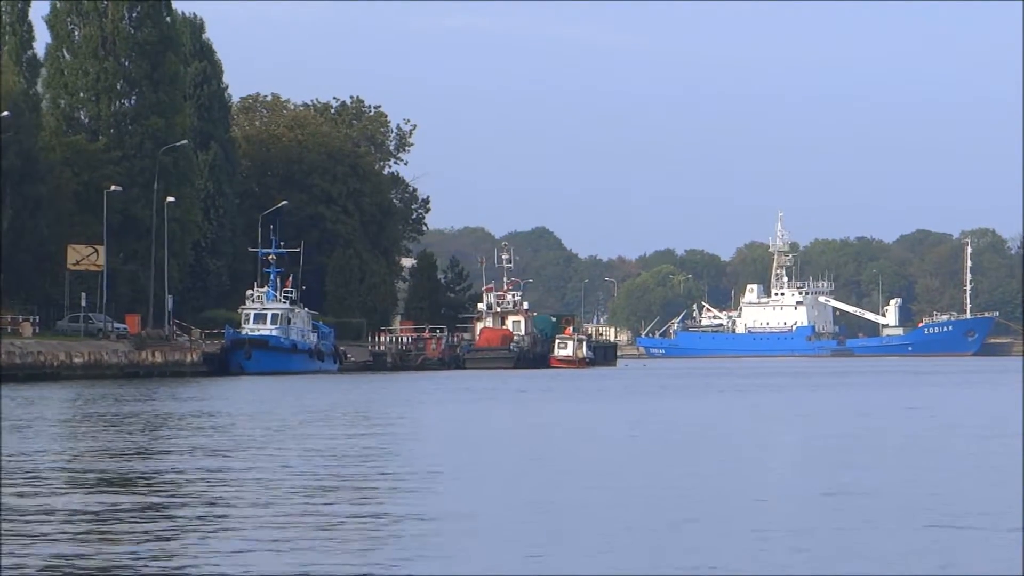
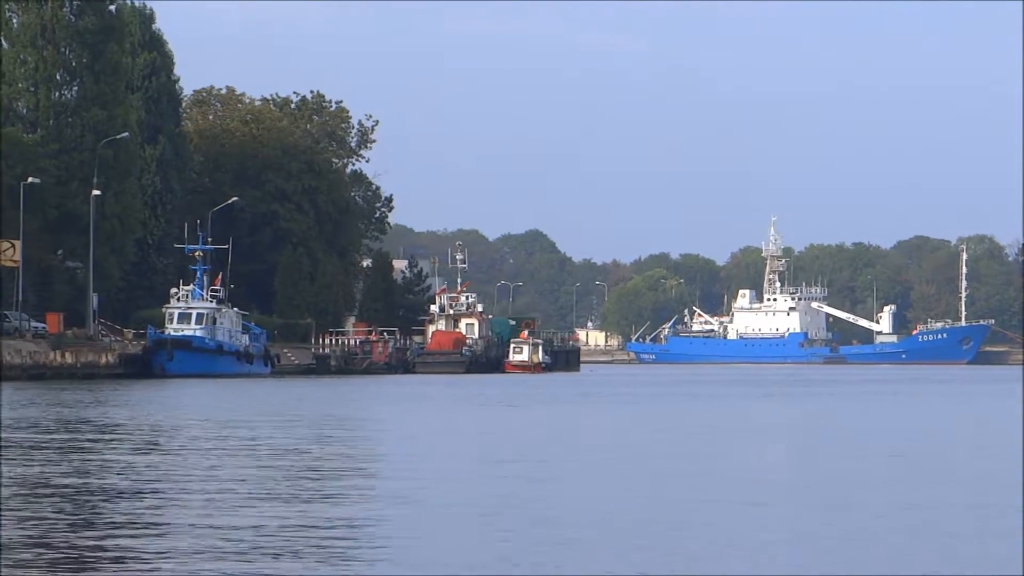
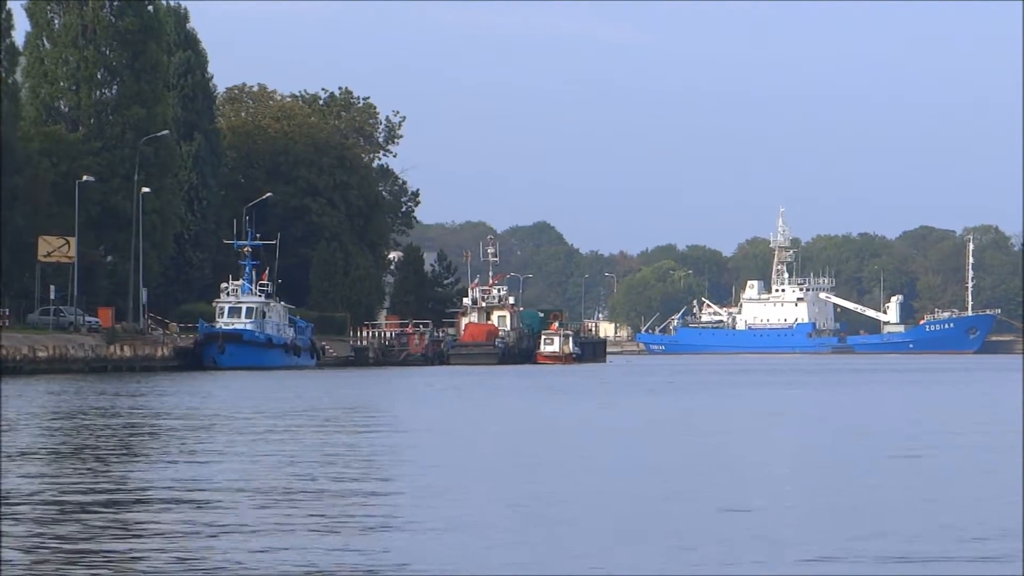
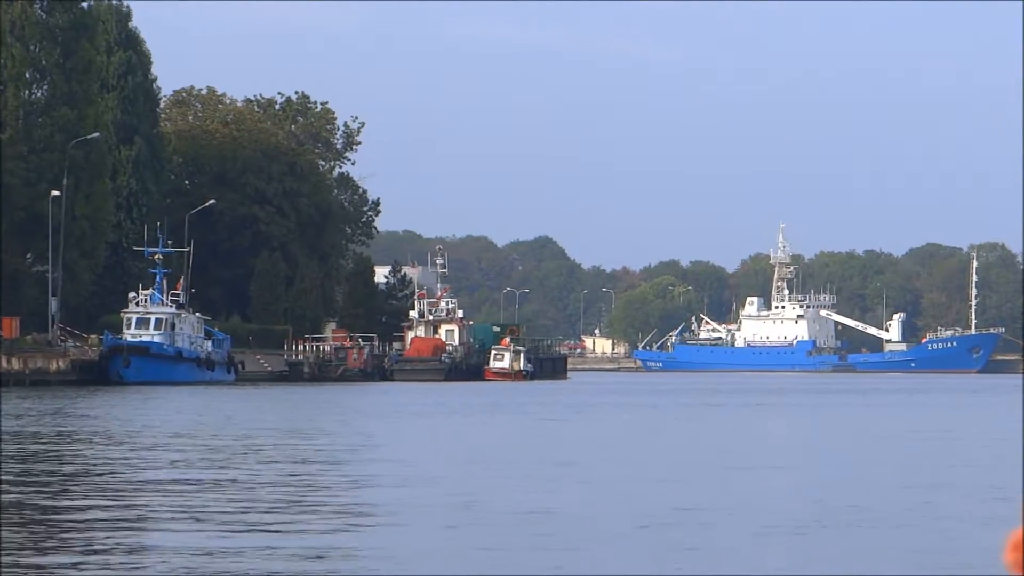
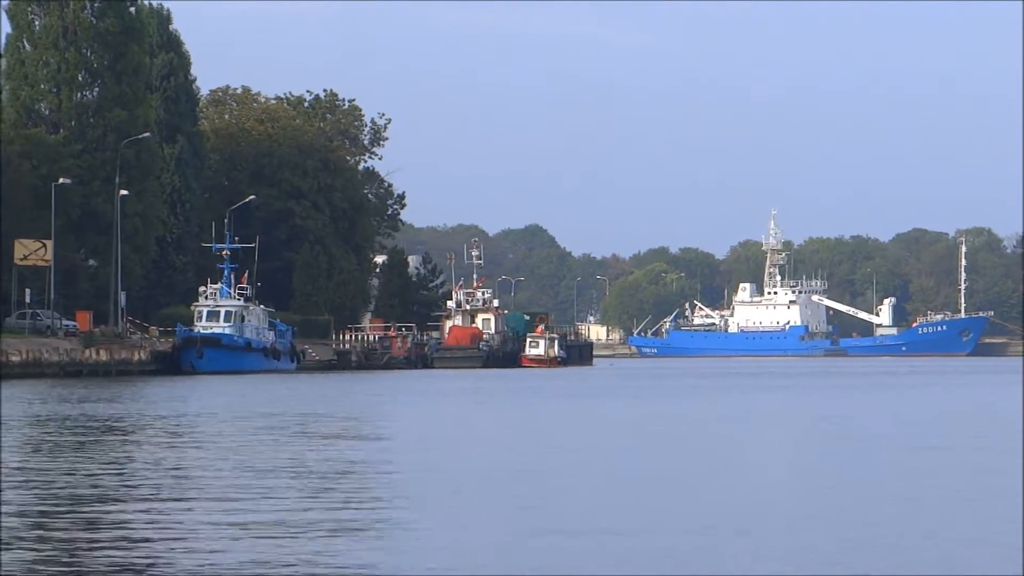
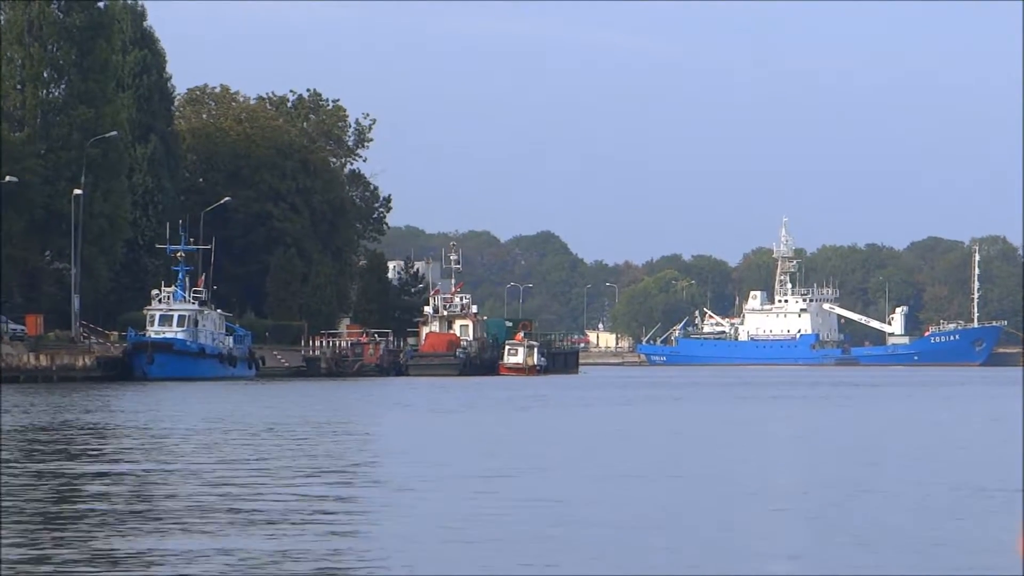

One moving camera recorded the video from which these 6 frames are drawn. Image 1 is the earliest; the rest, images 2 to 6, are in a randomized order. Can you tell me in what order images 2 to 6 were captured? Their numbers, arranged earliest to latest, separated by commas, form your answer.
3, 5, 2, 6, 4
